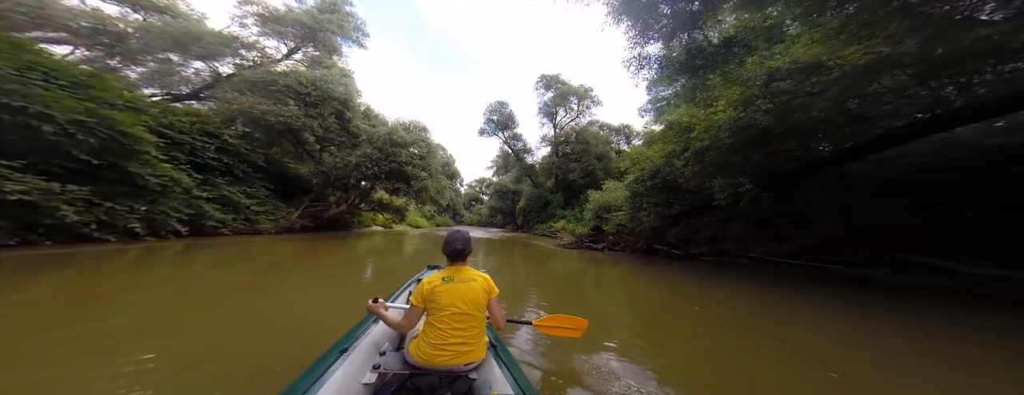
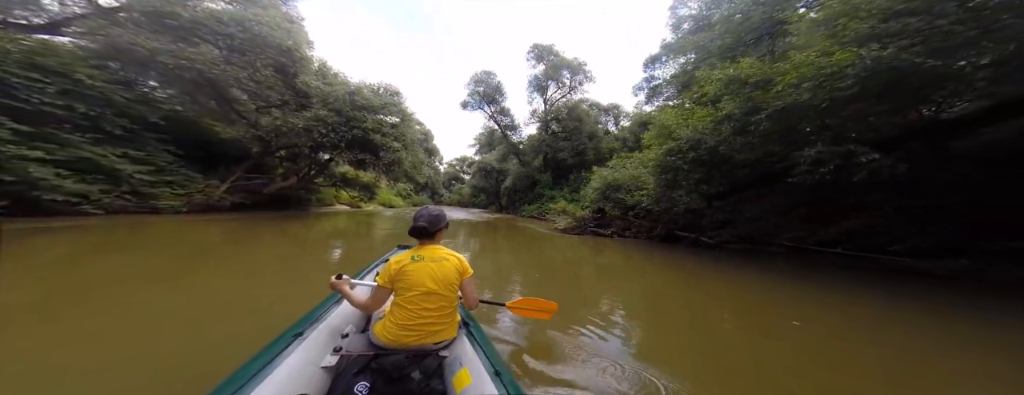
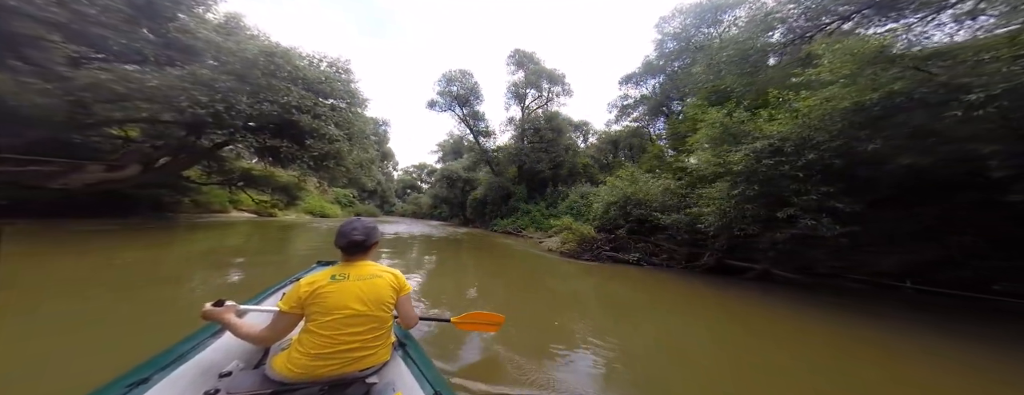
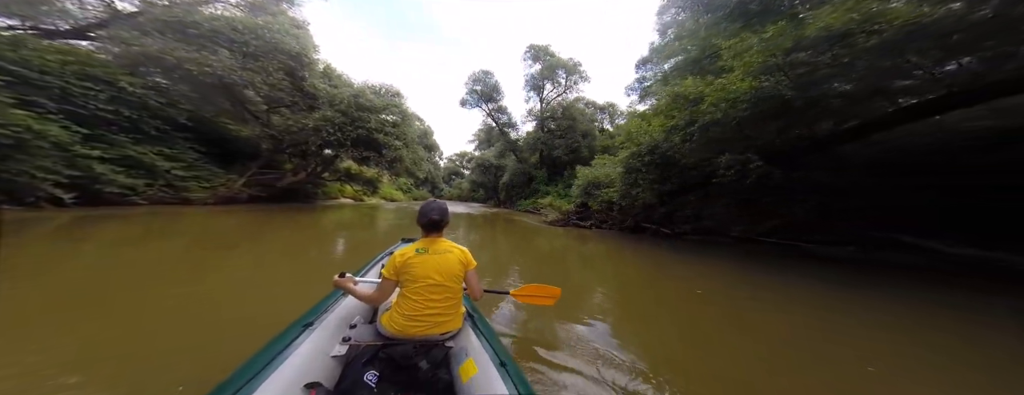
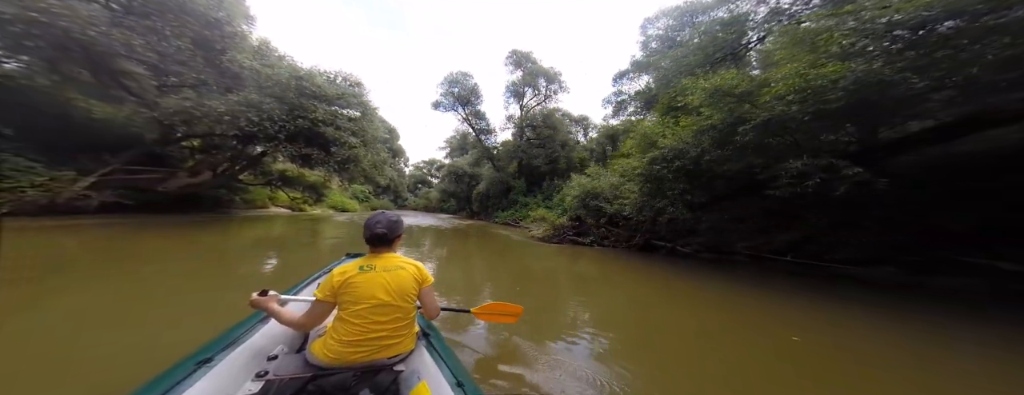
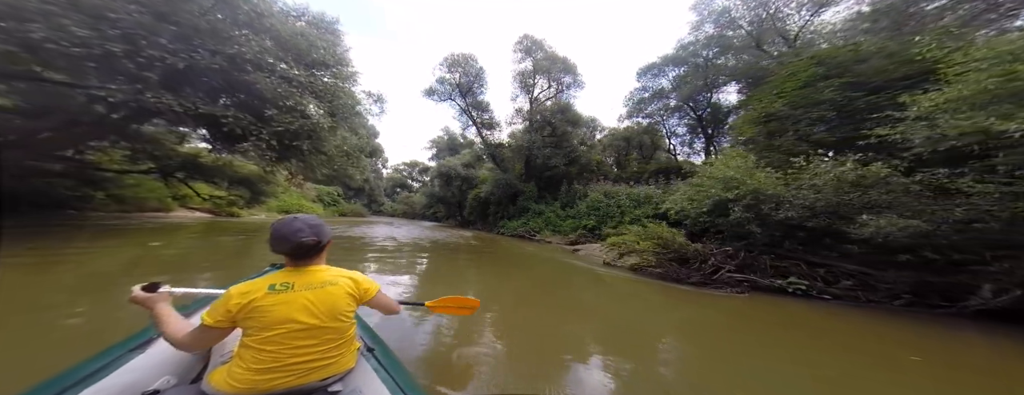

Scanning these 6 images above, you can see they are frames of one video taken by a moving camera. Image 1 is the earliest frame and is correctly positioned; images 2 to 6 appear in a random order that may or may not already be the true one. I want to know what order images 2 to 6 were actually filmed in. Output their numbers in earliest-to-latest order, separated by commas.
4, 2, 5, 3, 6
